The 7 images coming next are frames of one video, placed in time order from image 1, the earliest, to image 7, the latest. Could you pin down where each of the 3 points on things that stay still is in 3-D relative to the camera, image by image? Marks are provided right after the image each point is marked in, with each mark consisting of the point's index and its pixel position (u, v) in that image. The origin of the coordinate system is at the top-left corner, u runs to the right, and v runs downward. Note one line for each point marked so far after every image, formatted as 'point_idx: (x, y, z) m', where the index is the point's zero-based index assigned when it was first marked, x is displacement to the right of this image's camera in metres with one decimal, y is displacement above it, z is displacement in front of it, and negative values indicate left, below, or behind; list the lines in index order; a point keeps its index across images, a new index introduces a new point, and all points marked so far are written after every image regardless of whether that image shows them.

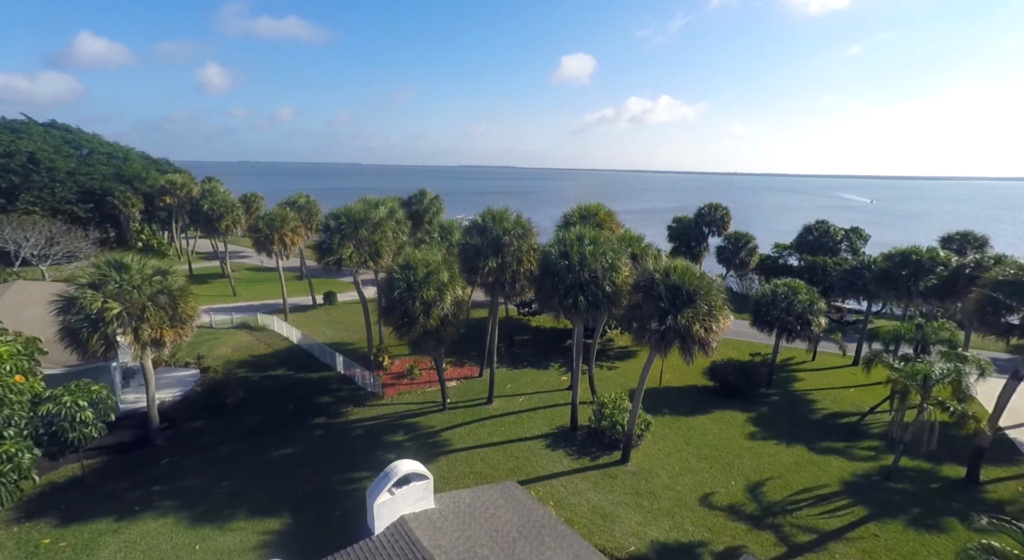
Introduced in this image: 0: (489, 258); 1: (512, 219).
0: (-0.9, +0.8, +19.2) m
1: (0.0, +2.3, +19.7) m
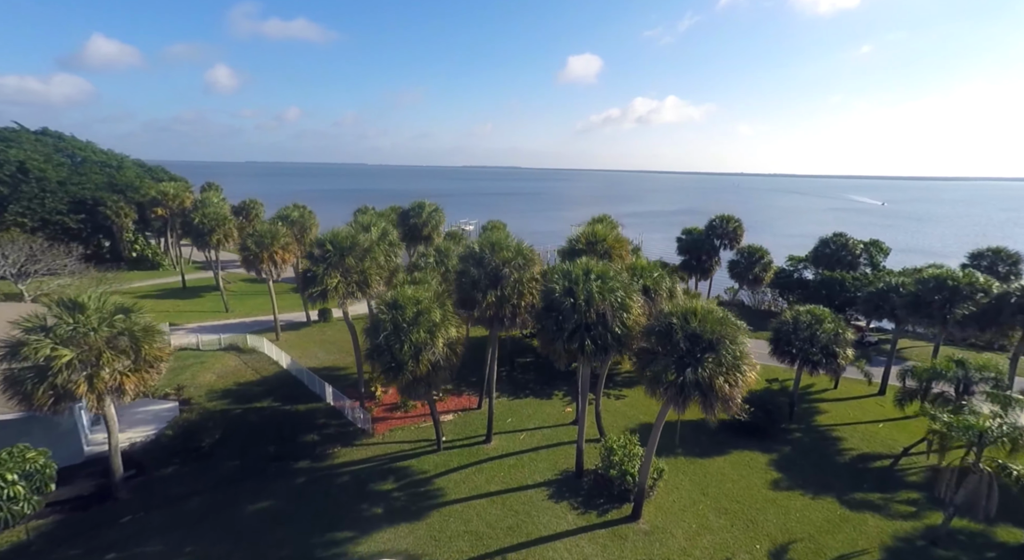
0: (-0.9, -0.4, +17.5) m
1: (0.0, +1.1, +18.0) m
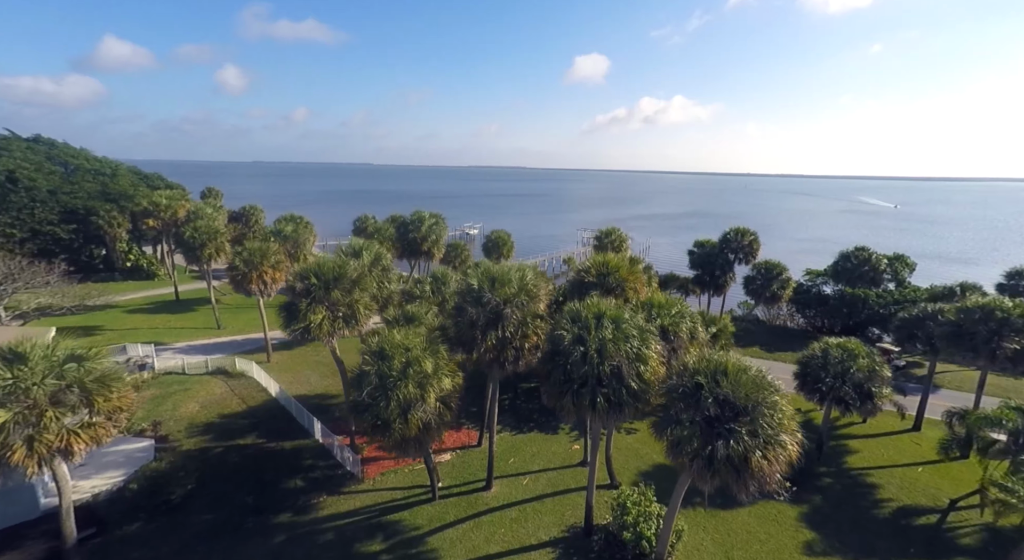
0: (-0.8, -1.6, +15.6) m
1: (+0.1, -0.1, +16.1) m
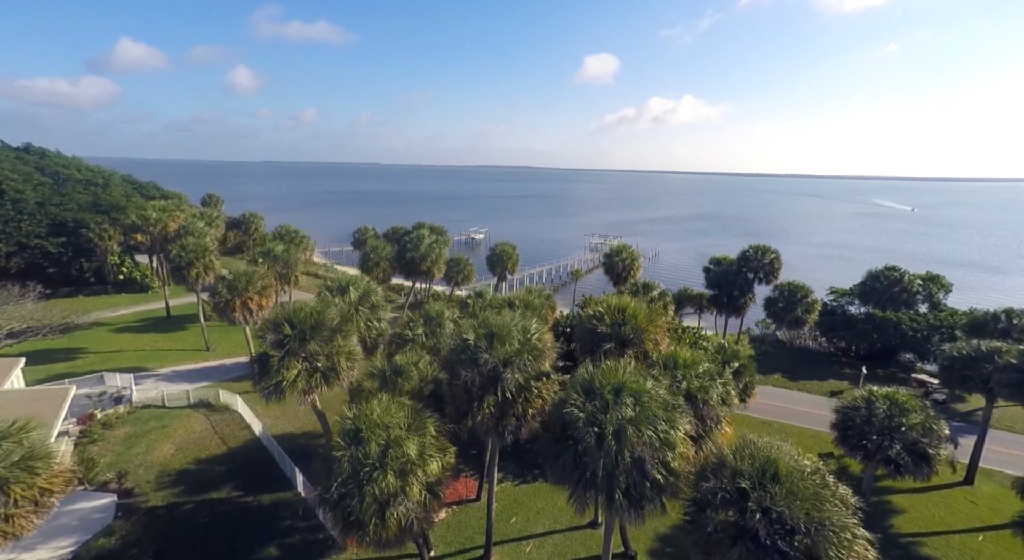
0: (-0.8, -3.1, +13.3) m
1: (+0.1, -1.5, +13.8) m
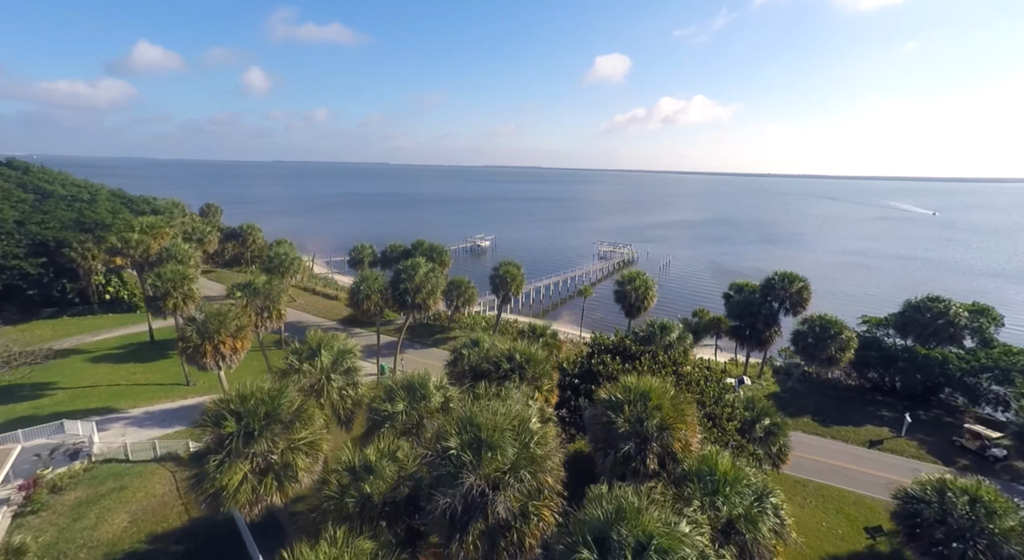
0: (-1.0, -5.1, +10.3) m
1: (-0.1, -3.5, +10.8) m
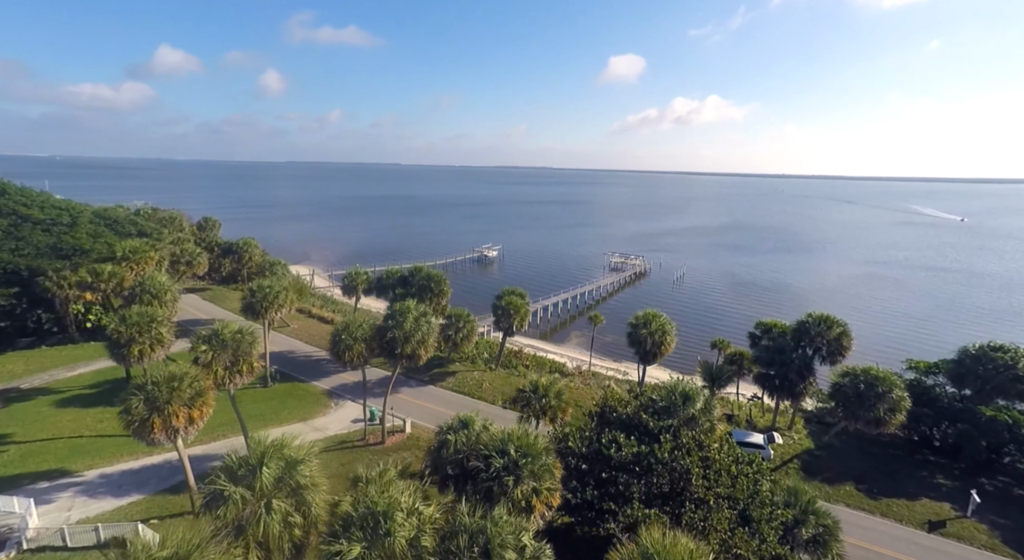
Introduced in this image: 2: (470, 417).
0: (-1.5, -7.7, +6.7) m
1: (-0.5, -6.1, +7.2) m
2: (-1.6, -5.1, +19.1) m
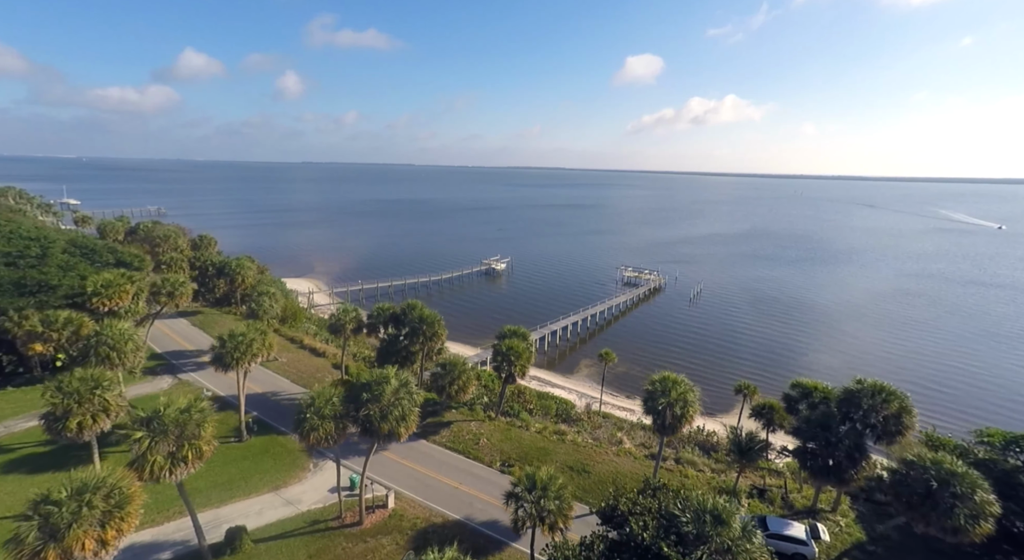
0: (-2.3, -10.8, +2.4) m
1: (-1.3, -9.2, +2.8) m
2: (-2.1, -8.2, +14.7) m
